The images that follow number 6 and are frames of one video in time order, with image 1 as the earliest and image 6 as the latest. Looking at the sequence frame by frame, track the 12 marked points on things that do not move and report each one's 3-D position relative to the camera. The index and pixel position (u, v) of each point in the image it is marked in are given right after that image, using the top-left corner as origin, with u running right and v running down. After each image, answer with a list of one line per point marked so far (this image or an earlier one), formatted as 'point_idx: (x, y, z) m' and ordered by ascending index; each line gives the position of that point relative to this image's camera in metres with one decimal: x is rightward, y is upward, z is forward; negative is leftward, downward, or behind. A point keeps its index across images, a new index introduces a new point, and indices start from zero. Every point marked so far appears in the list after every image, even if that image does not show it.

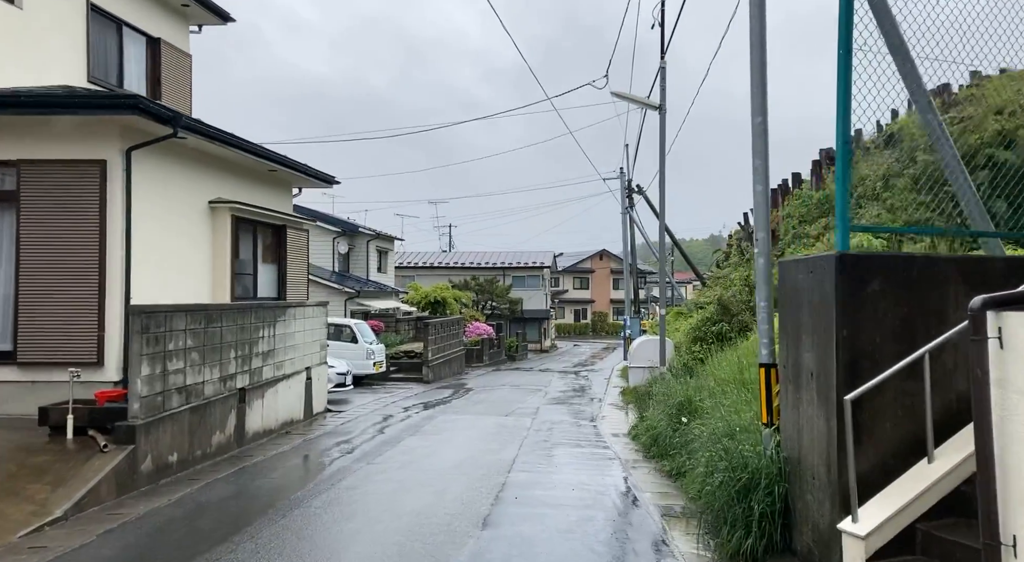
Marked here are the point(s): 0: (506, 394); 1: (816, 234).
0: (-0.1, -2.4, +16.8) m
1: (+6.7, +1.0, +17.0) m
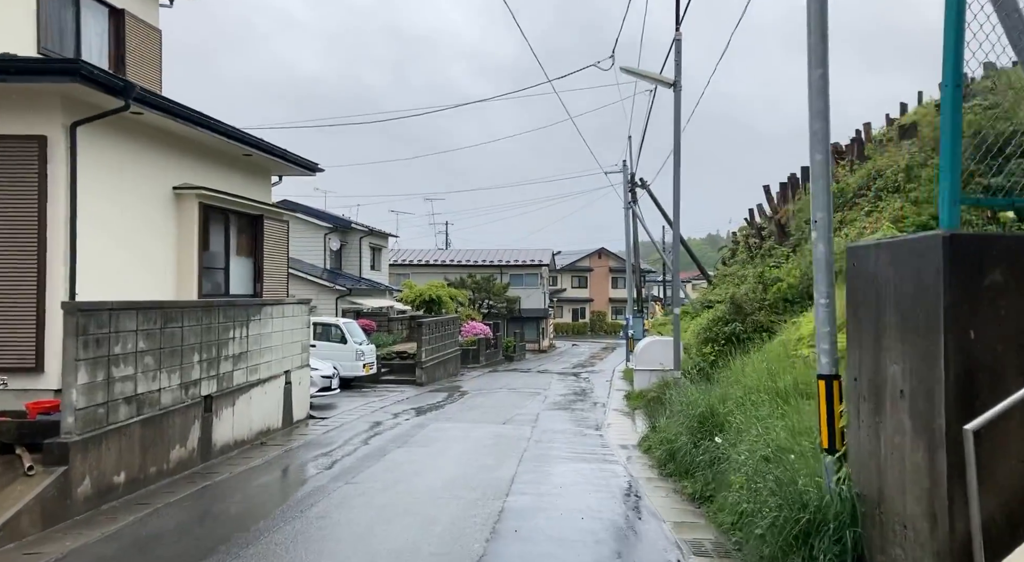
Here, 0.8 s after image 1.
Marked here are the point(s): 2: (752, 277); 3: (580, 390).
0: (-0.2, -2.4, +15.9) m
1: (+6.6, +1.1, +16.0) m
2: (+4.9, +0.1, +15.7) m
3: (+1.6, -2.6, +18.2) m
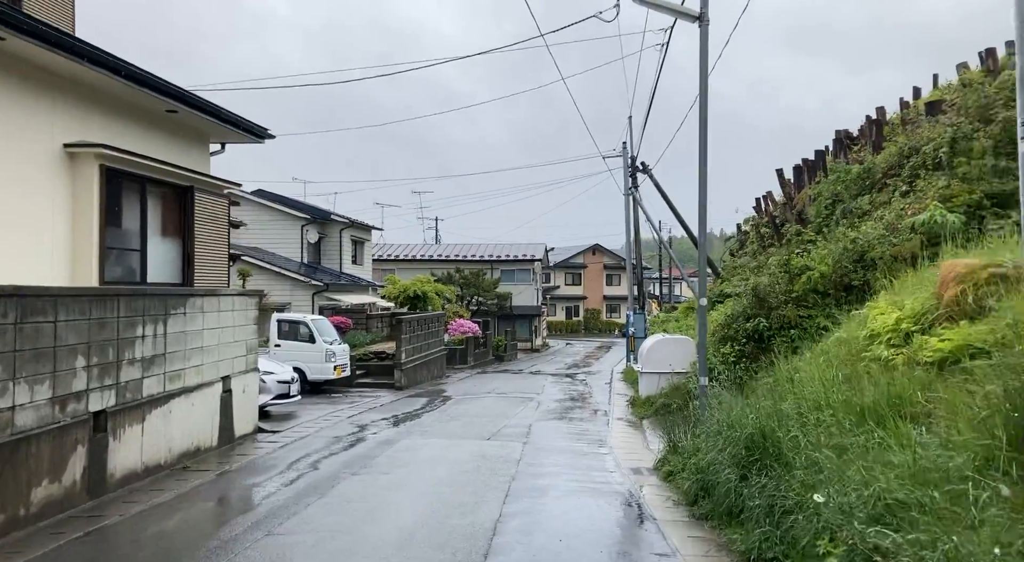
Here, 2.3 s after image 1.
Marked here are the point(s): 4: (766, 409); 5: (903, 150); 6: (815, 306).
0: (-0.4, -2.2, +14.0) m
1: (+6.4, +1.3, +14.2) m
2: (+4.7, +0.2, +13.8) m
3: (+1.4, -2.4, +16.3) m
4: (+1.9, -1.0, +5.8) m
5: (+7.7, +2.6, +15.4) m
6: (+4.7, -0.4, +12.0) m
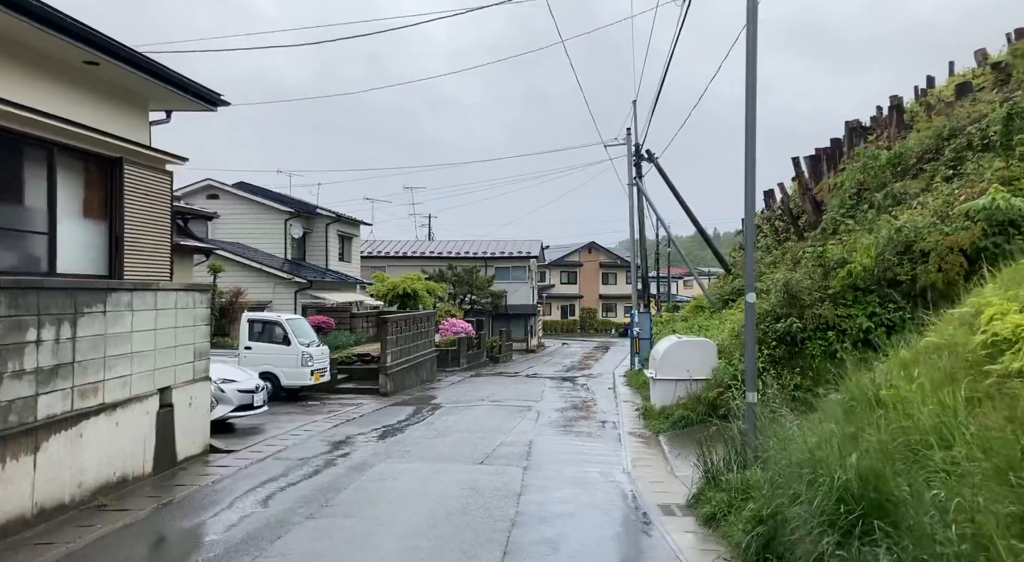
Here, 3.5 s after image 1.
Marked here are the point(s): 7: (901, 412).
0: (-0.4, -2.1, +12.4) m
1: (+6.4, +1.3, +12.6) m
2: (+4.6, +0.3, +12.3) m
3: (+1.3, -2.3, +14.7) m
4: (+1.9, -0.9, +4.2) m
5: (+7.7, +2.7, +13.9) m
6: (+4.6, -0.3, +10.5) m
7: (+2.2, -0.7, +4.5) m
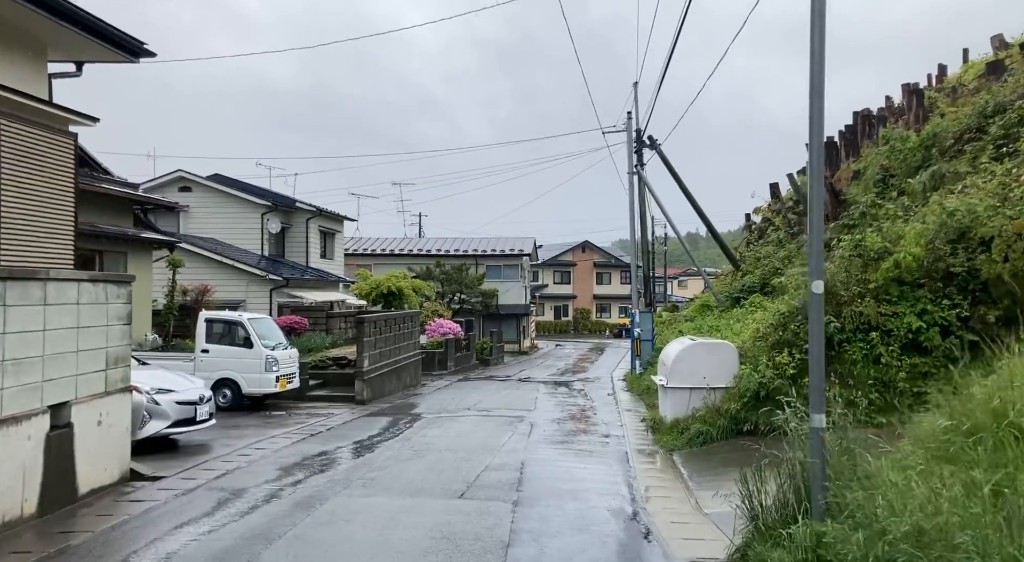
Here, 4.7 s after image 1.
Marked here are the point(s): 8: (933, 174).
0: (-0.6, -2.0, +10.8) m
1: (+6.2, +1.4, +11.1) m
2: (+4.5, +0.4, +10.8) m
3: (+1.1, -2.2, +13.2) m
4: (+1.8, -0.8, +2.7) m
5: (+7.5, +2.8, +12.4) m
6: (+4.5, -0.2, +9.0) m
7: (+2.1, -0.7, +2.9) m
8: (+6.2, +1.5, +11.4) m
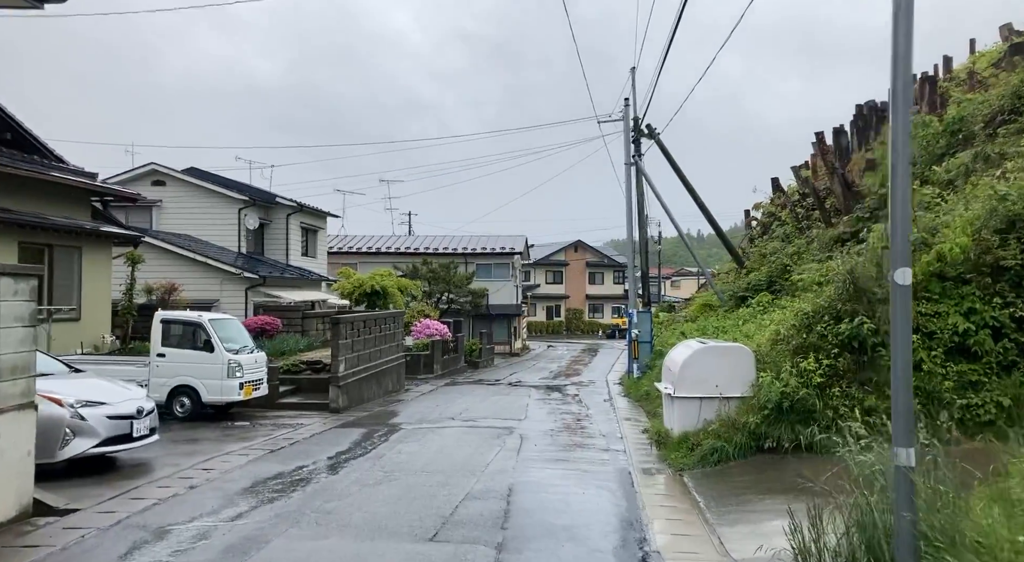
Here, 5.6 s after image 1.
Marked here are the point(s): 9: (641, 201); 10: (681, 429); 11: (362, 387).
0: (-0.8, -2.0, +9.6) m
1: (+6.0, +1.5, +10.0) m
2: (+4.3, +0.5, +9.6) m
3: (+1.0, -2.2, +12.0) m
4: (+1.7, -0.7, +1.5) m
5: (+7.3, +2.8, +11.3) m
6: (+4.4, -0.2, +7.8) m
7: (+2.1, -0.6, +1.8) m
8: (+6.0, +1.6, +10.3) m
9: (+3.2, +2.0, +19.4) m
10: (+1.9, -1.7, +8.9) m
11: (-2.9, -2.0, +14.9) m
